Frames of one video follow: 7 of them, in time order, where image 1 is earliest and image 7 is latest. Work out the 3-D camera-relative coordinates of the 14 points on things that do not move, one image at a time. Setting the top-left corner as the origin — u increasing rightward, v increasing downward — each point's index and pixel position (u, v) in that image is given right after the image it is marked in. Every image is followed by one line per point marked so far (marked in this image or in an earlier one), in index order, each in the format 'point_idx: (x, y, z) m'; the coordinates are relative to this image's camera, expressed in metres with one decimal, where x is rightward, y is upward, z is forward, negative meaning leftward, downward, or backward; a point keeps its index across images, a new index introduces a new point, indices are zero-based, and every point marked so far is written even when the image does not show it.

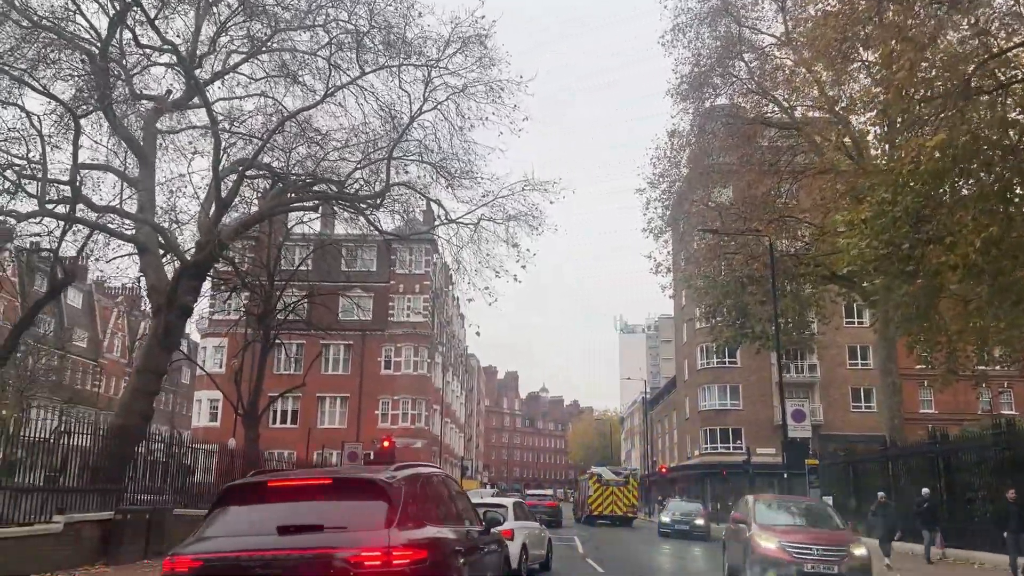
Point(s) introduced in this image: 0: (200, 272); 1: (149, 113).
0: (-5.9, +0.3, +15.9) m
1: (-7.3, +3.5, +16.9) m
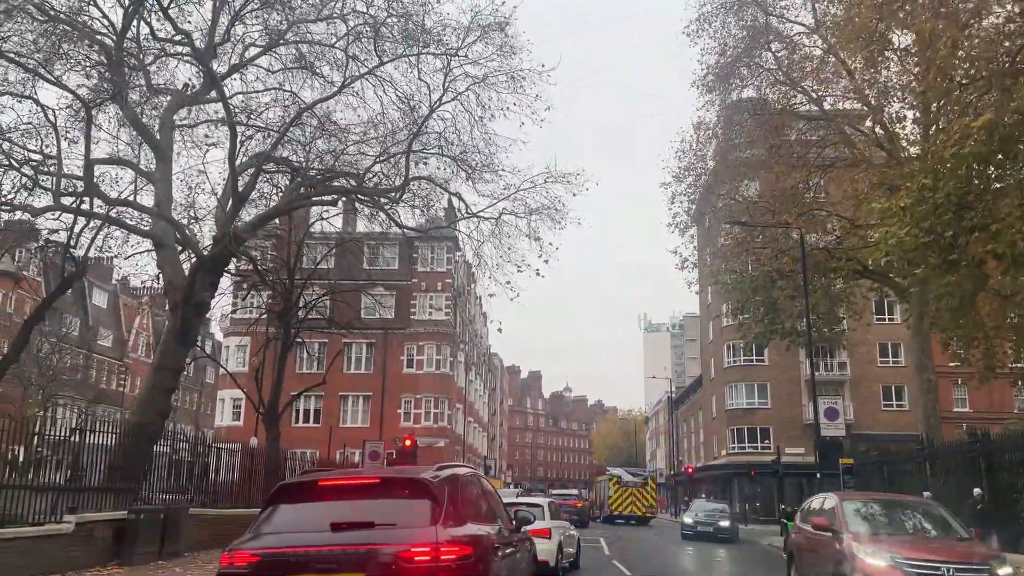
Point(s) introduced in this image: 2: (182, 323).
0: (-5.5, +0.4, +15.6) m
1: (-6.9, +3.6, +16.7) m
2: (-5.9, -0.6, +15.1) m
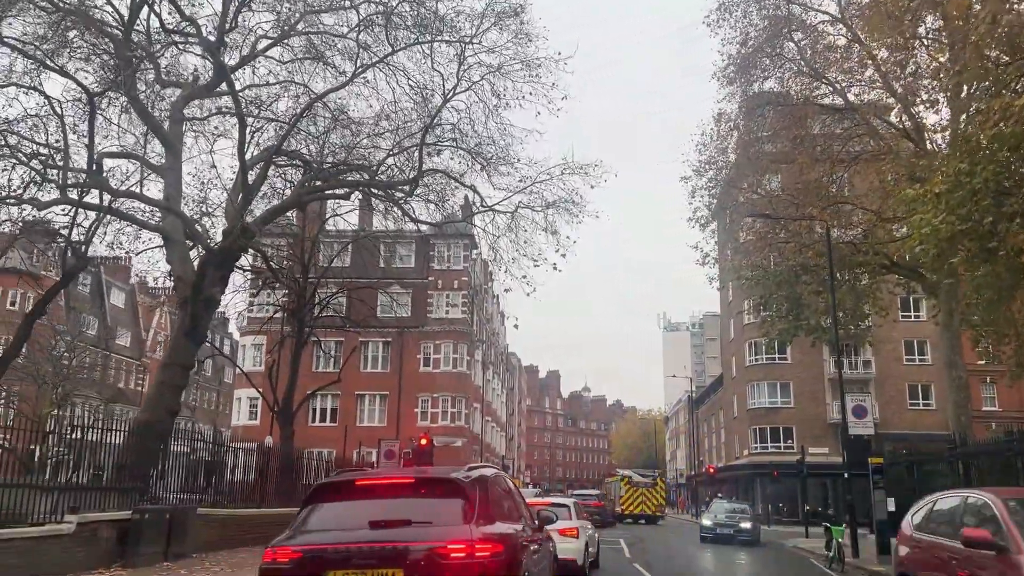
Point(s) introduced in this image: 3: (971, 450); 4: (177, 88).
0: (-5.2, +0.5, +15.3) m
1: (-6.5, +3.7, +16.4) m
2: (-5.6, -0.5, +14.8) m
3: (+9.7, -3.4, +17.8) m
4: (-6.7, +4.0, +16.9) m
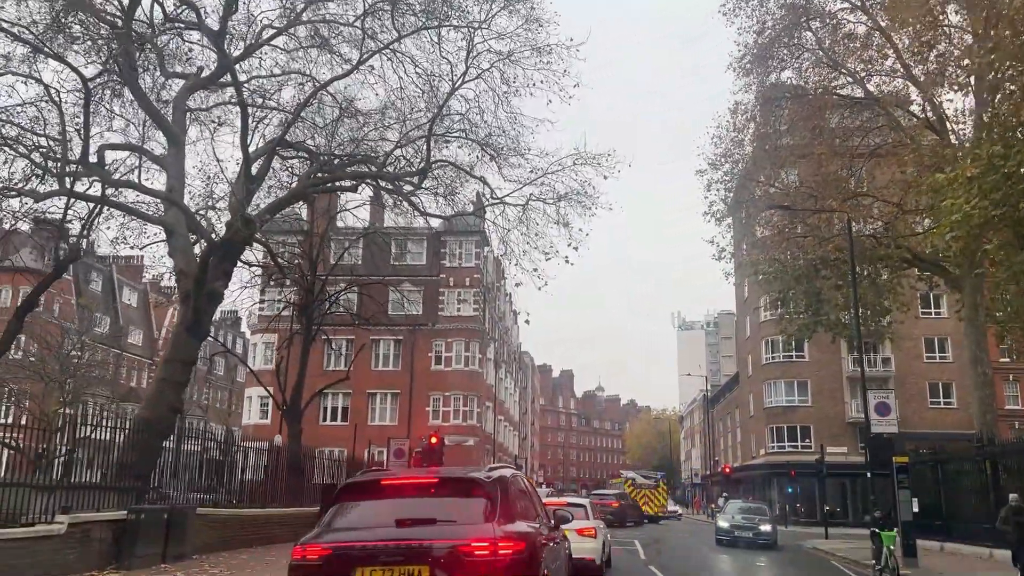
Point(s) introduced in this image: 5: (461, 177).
0: (-5.0, +0.6, +14.9) m
1: (-6.3, +3.8, +16.0) m
2: (-5.5, -0.4, +14.4) m
3: (+10.0, -3.3, +17.2) m
4: (-6.5, +4.1, +16.5) m
5: (-1.1, +2.4, +18.1) m
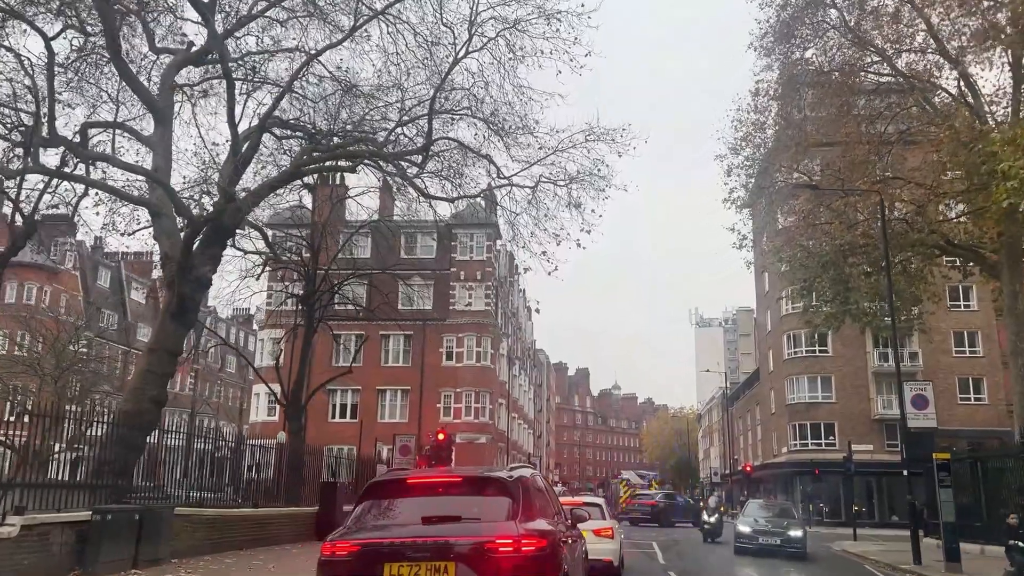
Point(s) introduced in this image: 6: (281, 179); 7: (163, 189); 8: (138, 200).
0: (-4.9, +0.8, +14.0) m
1: (-6.2, +4.0, +15.1) m
2: (-5.3, -0.2, +13.5) m
3: (+10.1, -3.0, +16.0) m
4: (-6.4, +4.3, +15.6) m
5: (-0.9, +2.7, +17.1) m
6: (-4.1, +1.9, +14.9) m
7: (-5.7, +1.6, +13.6) m
8: (-6.3, +1.5, +14.1) m
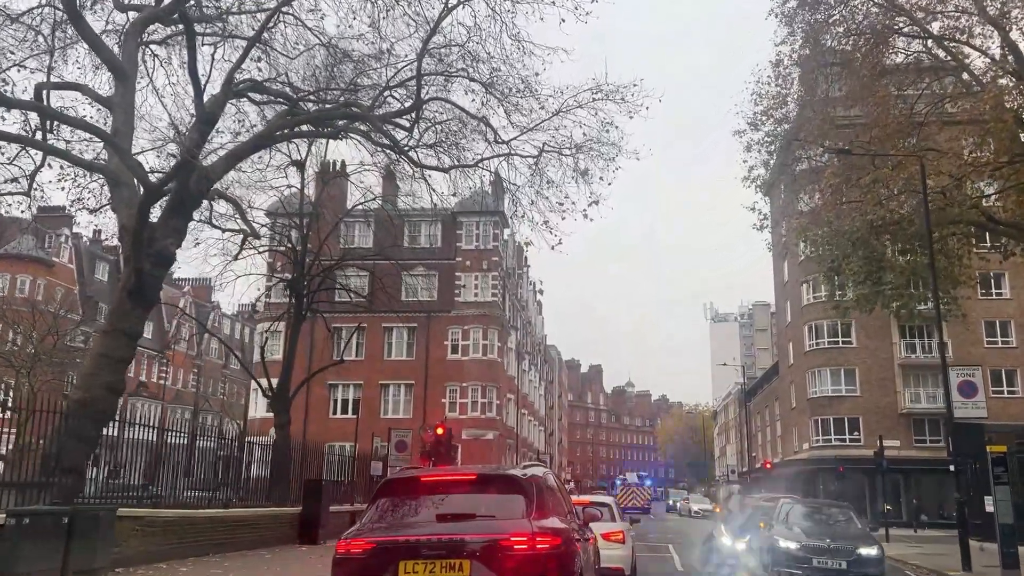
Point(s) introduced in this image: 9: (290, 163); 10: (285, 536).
0: (-4.9, +1.2, +12.6) m
1: (-6.2, +4.4, +13.7) m
2: (-5.4, +0.2, +12.1) m
3: (+10.2, -2.5, +14.3) m
4: (-6.4, +4.7, +14.2) m
5: (-0.9, +3.0, +15.6) m
6: (-4.1, +2.3, +13.4) m
7: (-5.7, +2.0, +12.1) m
8: (-6.3, +1.8, +12.7) m
9: (-5.1, +2.9, +19.4) m
10: (-4.6, -5.0, +16.8) m
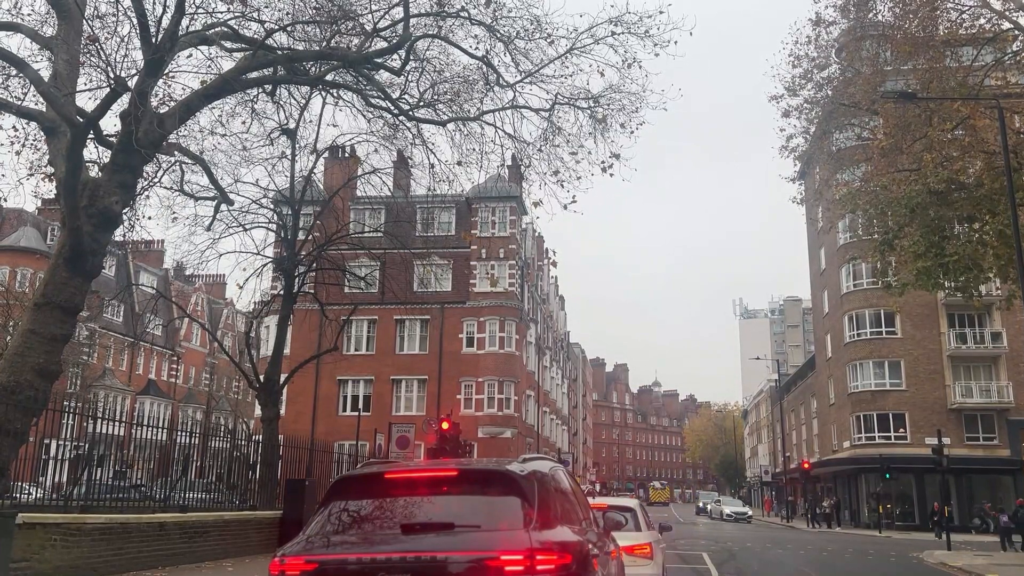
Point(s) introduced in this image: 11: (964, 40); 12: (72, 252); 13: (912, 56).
0: (-4.9, +1.6, +10.7) m
1: (-6.2, +4.8, +12.0) m
2: (-5.3, +0.6, +10.2) m
3: (+10.3, -2.0, +12.1) m
4: (-6.3, +5.1, +12.5) m
5: (-0.8, +3.5, +13.7) m
6: (-4.0, +2.7, +11.6) m
7: (-5.7, +2.4, +10.4) m
8: (-6.3, +2.2, +11.0) m
9: (-4.9, +3.3, +17.6) m
10: (-4.3, -4.5, +14.9) m
11: (+10.2, +5.8, +18.9) m
12: (-5.3, +0.5, +10.3) m
13: (+9.0, +5.3, +19.0) m
